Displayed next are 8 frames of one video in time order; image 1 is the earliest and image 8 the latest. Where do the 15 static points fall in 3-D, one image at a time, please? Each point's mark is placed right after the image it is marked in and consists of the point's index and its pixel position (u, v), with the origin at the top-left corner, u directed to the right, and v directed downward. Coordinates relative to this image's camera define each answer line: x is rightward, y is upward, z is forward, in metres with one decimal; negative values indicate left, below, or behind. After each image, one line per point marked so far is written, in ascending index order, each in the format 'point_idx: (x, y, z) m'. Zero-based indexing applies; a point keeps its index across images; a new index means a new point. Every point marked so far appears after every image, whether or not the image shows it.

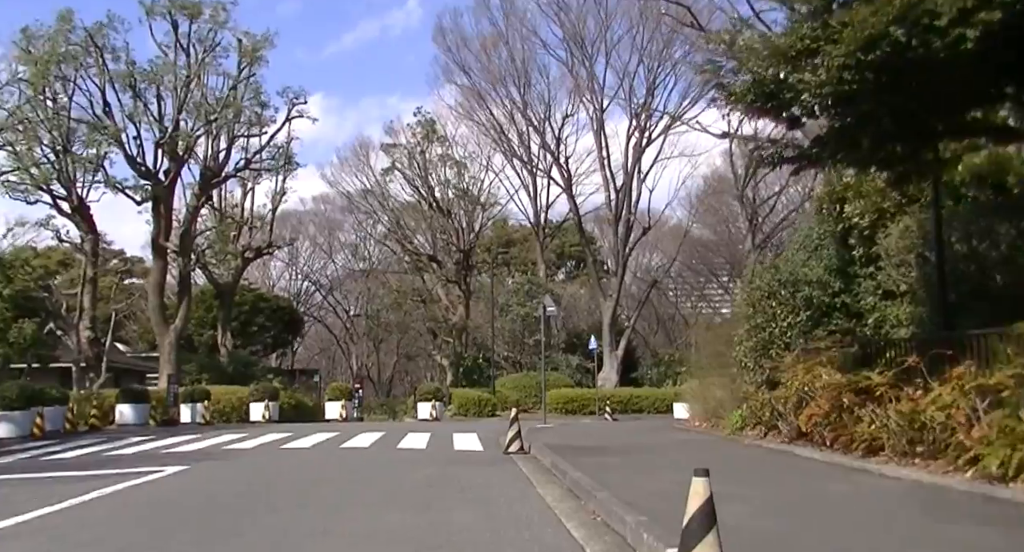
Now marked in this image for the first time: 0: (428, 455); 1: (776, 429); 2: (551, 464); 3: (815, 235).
0: (-1.6, -3.4, +17.8) m
1: (+4.6, -2.7, +16.6) m
2: (+0.6, -2.9, +14.3) m
3: (+5.7, +0.7, +18.3) m
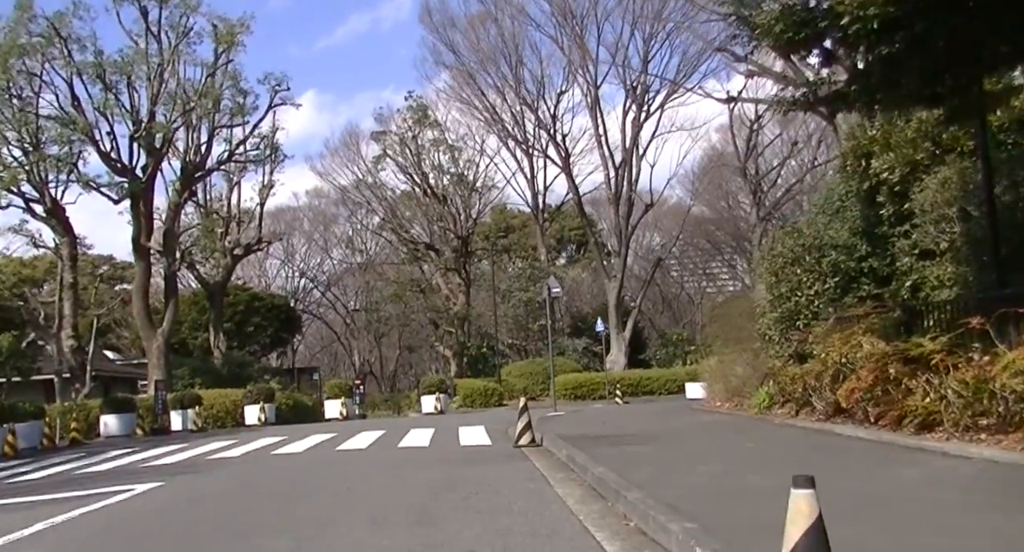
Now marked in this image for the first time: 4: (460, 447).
0: (-1.4, -3.1, +16.5) m
1: (+4.8, -2.1, +15.2) m
2: (+0.8, -2.5, +12.9) m
3: (+5.7, +1.4, +16.9) m
4: (-1.0, -3.2, +17.5) m
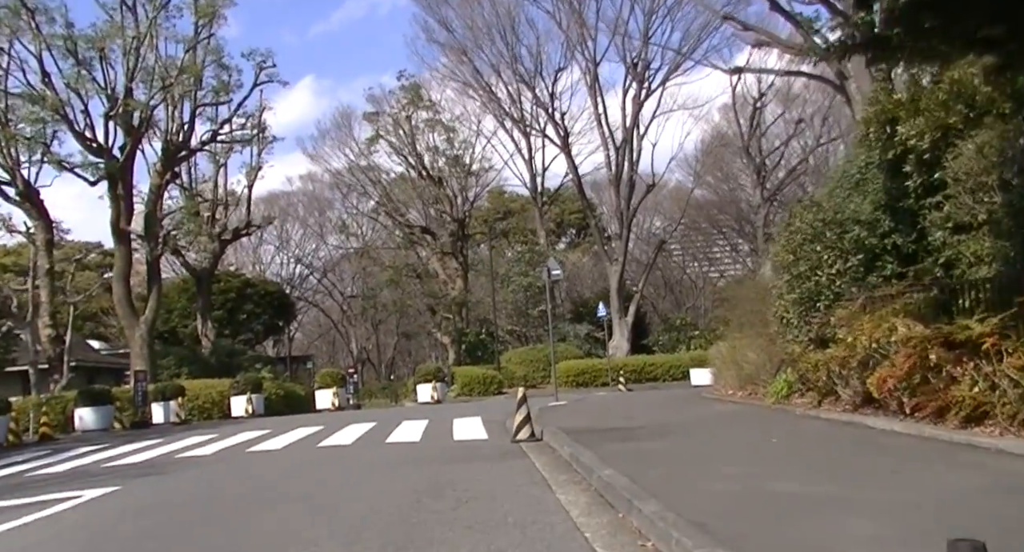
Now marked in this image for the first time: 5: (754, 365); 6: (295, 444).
0: (-1.4, -2.8, +15.2) m
1: (+4.7, -1.7, +13.9) m
2: (+0.7, -2.2, +11.6) m
3: (+5.6, +1.8, +15.5) m
4: (-1.0, -2.8, +16.2) m
5: (+4.8, -1.8, +19.0) m
6: (-3.9, -3.1, +17.3) m
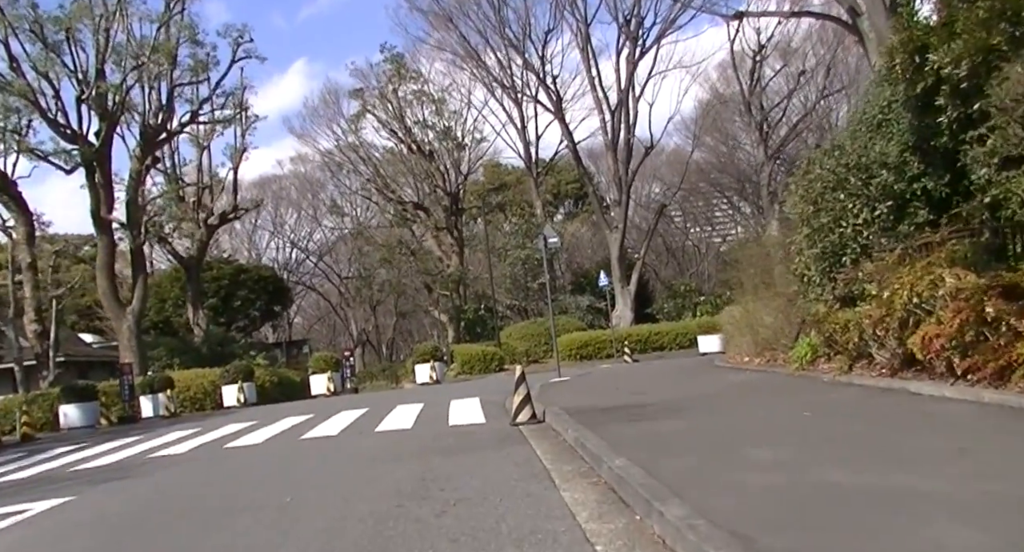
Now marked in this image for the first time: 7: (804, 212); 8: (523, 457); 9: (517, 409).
0: (-1.4, -2.4, +13.8) m
1: (+4.7, -1.1, +12.5) m
2: (+0.7, -1.8, +10.2) m
3: (+5.4, +2.5, +14.0) m
4: (-1.0, -2.4, +14.9) m
5: (+4.8, -1.0, +17.6) m
6: (-3.9, -2.7, +15.9) m
7: (+4.7, +1.1, +15.4) m
8: (+0.1, -1.9, +10.1) m
9: (+0.1, -2.0, +13.9) m
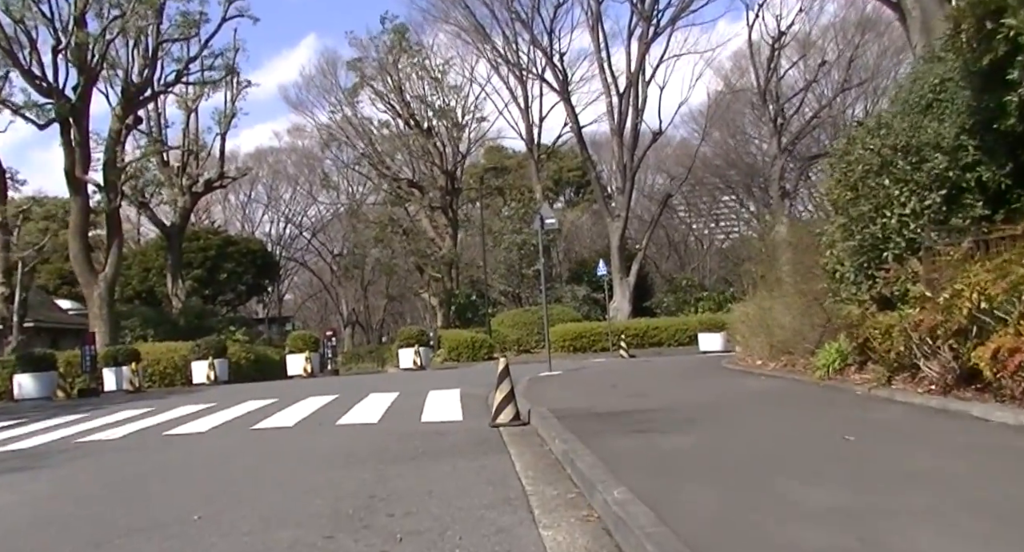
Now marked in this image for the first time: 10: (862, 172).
0: (-1.7, -2.0, +12.0) m
1: (+4.5, -1.1, +10.7) m
2: (+0.5, -1.6, +8.4) m
3: (+5.4, +2.5, +12.1) m
4: (-1.3, -2.0, +13.0) m
5: (+4.6, -0.9, +15.7) m
6: (-4.2, -2.2, +14.1) m
7: (+4.6, +1.1, +13.5) m
8: (-0.1, -1.7, +8.3) m
9: (-0.2, -1.7, +12.1) m
10: (+4.8, +1.4, +12.9) m
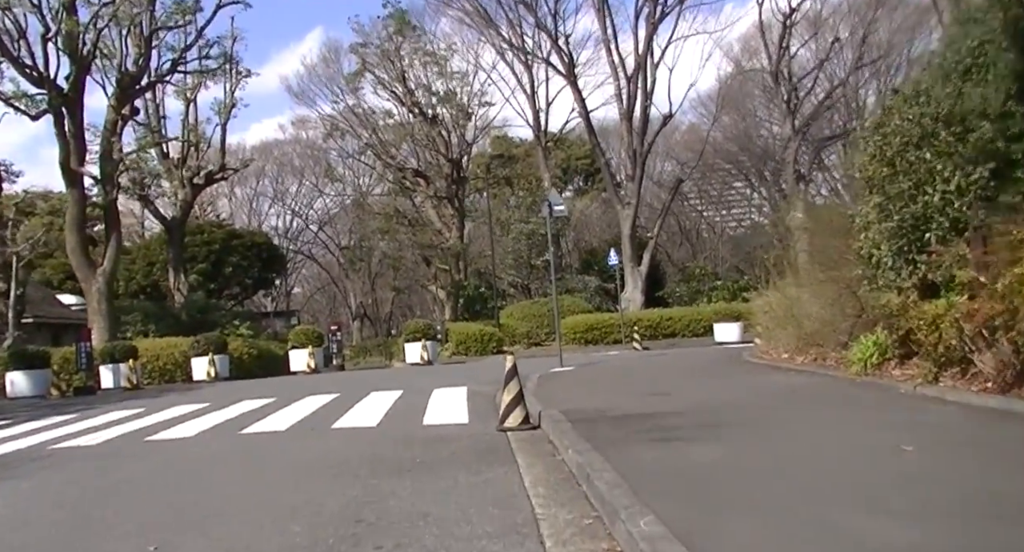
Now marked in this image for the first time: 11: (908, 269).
0: (-1.6, -1.9, +11.0) m
1: (+4.6, -0.9, +9.6) m
2: (+0.5, -1.5, +7.4) m
3: (+5.5, +2.7, +11.0) m
4: (-1.2, -1.9, +12.0) m
5: (+4.7, -0.7, +14.7) m
6: (-4.1, -2.1, +13.1) m
7: (+4.7, +1.3, +12.5) m
8: (-0.1, -1.6, +7.3) m
9: (-0.1, -1.6, +11.1) m
10: (+4.8, +1.6, +11.8) m
11: (+4.9, +0.1, +11.8) m
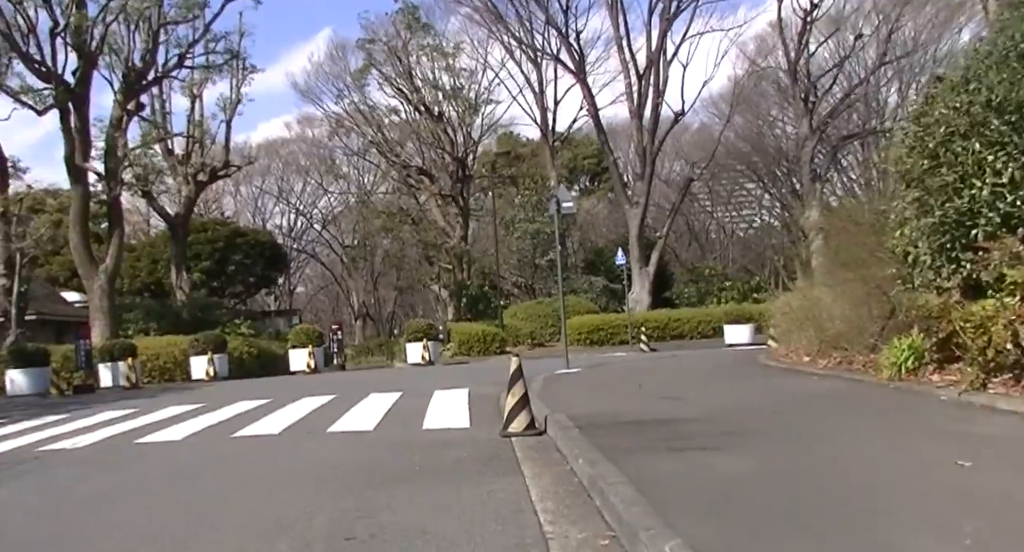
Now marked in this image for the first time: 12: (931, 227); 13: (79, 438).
0: (-1.5, -1.9, +10.3) m
1: (+4.6, -0.9, +9.0) m
2: (+0.6, -1.5, +6.7) m
3: (+5.5, +2.7, +10.4) m
4: (-1.1, -1.9, +11.4) m
5: (+4.8, -0.7, +14.0) m
6: (-4.0, -2.0, +12.5) m
7: (+4.8, +1.3, +11.8) m
8: (0.0, -1.6, +6.6) m
9: (0.0, -1.5, +10.4) m
10: (+4.9, +1.6, +11.1) m
11: (+5.0, +0.1, +11.1) m
12: (+4.8, +0.6, +11.2) m
13: (-6.0, -2.2, +13.0) m
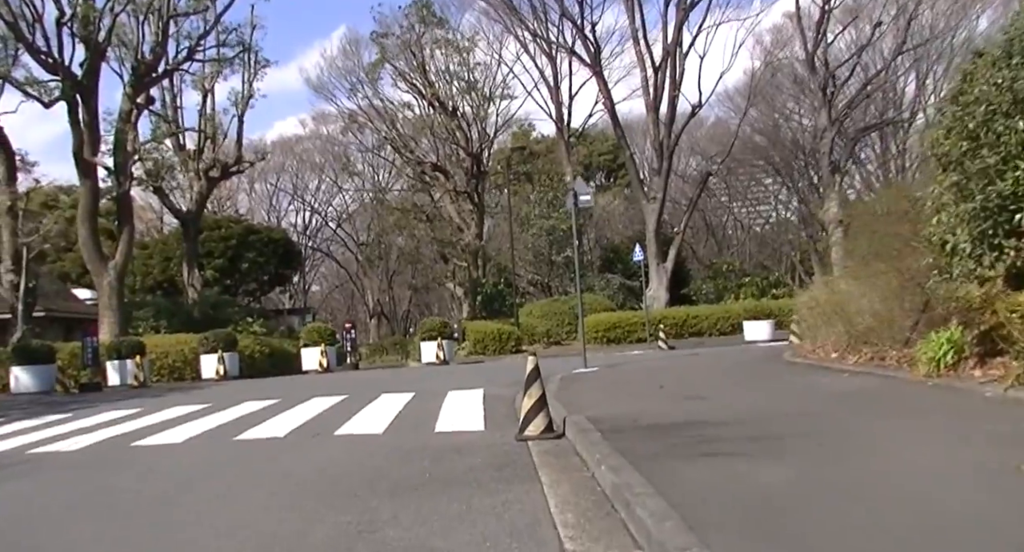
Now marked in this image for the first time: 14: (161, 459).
0: (-1.4, -1.8, +9.8) m
1: (+4.8, -0.8, +8.3) m
2: (+0.7, -1.4, +6.2) m
3: (+5.7, +2.8, +9.7) m
4: (-0.9, -1.8, +10.9) m
5: (+5.0, -0.6, +13.4) m
6: (-3.8, -2.0, +12.0) m
7: (+5.0, +1.4, +11.1) m
8: (+0.1, -1.5, +6.1) m
9: (+0.2, -1.5, +9.9) m
10: (+5.1, +1.7, +10.5) m
11: (+5.1, +0.2, +10.5) m
12: (+5.0, +0.6, +10.6) m
13: (-5.7, -2.2, +12.6) m
14: (-4.0, -2.1, +10.6) m
